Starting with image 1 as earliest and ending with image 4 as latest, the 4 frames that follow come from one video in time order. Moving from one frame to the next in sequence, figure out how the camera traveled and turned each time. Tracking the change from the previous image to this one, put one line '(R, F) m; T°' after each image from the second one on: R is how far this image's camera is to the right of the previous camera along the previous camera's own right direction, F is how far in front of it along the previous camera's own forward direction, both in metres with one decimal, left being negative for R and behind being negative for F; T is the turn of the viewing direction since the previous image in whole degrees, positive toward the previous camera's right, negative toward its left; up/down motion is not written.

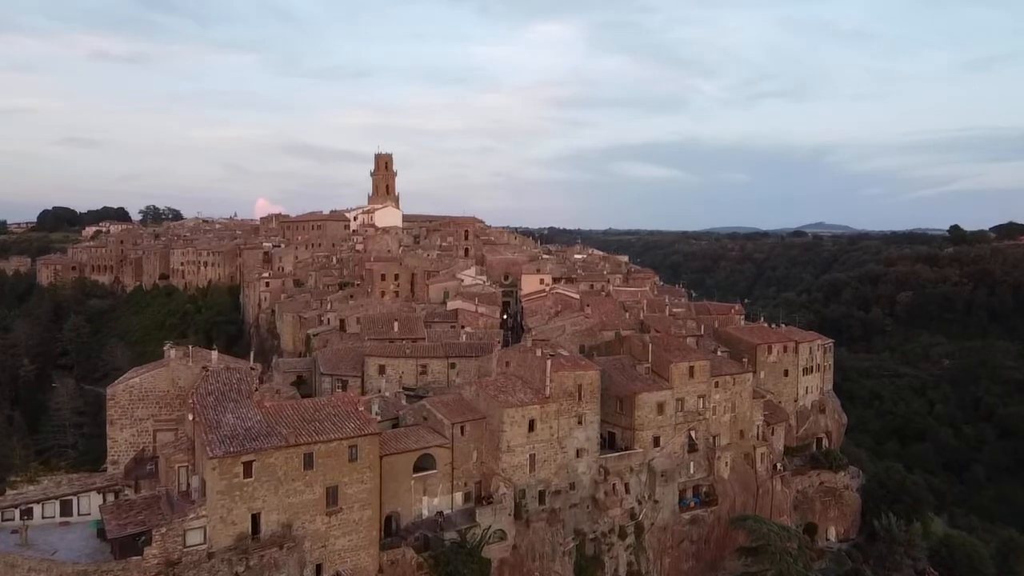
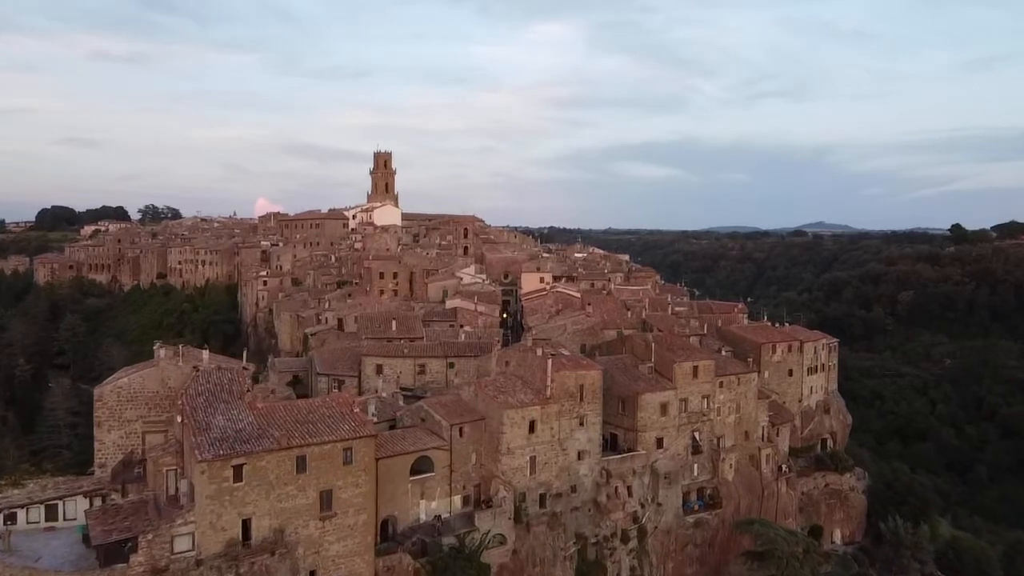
(0.0, +0.8) m; 0°
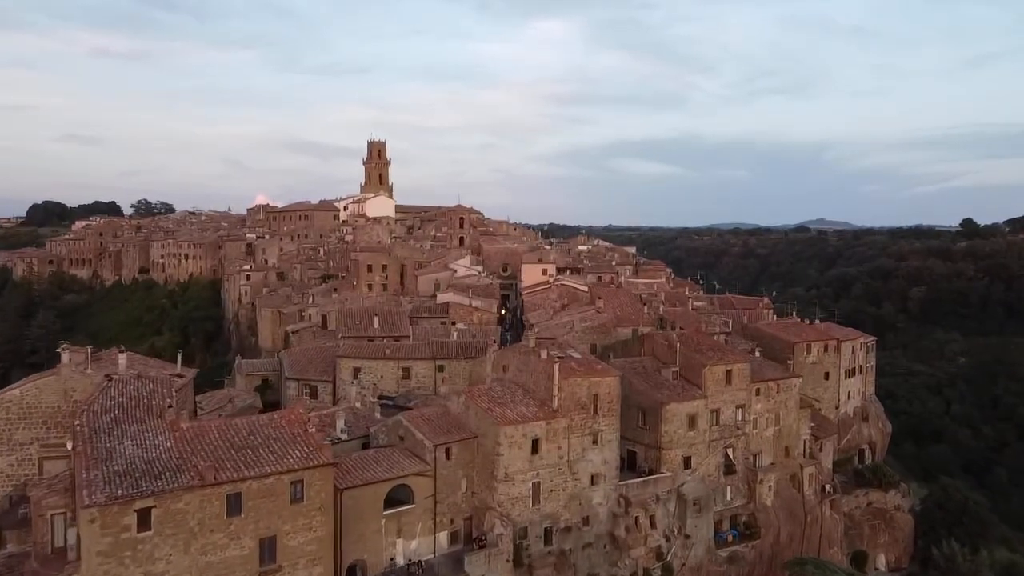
(0.0, +5.7) m; 0°
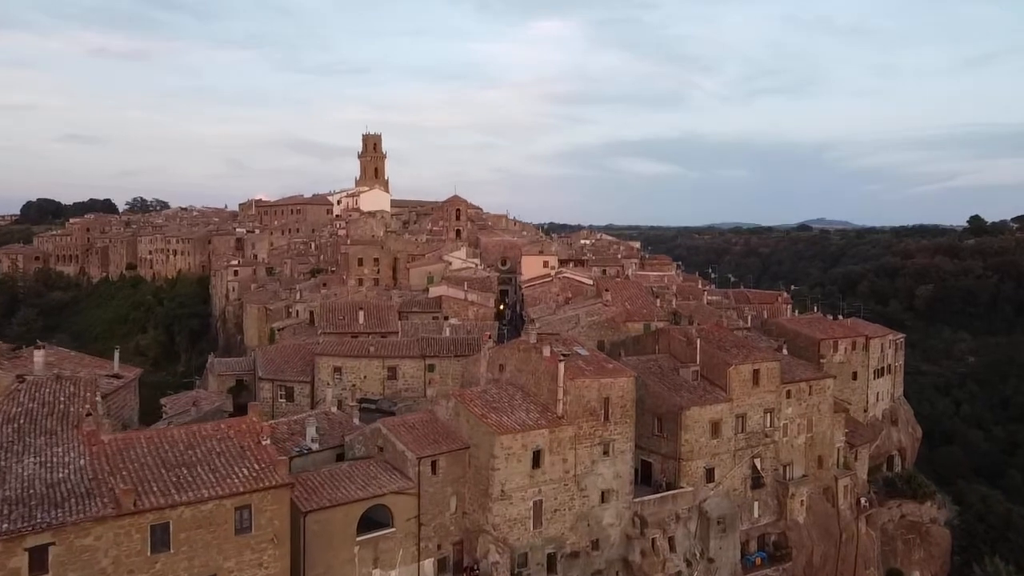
(+0.1, +3.6) m; 0°
